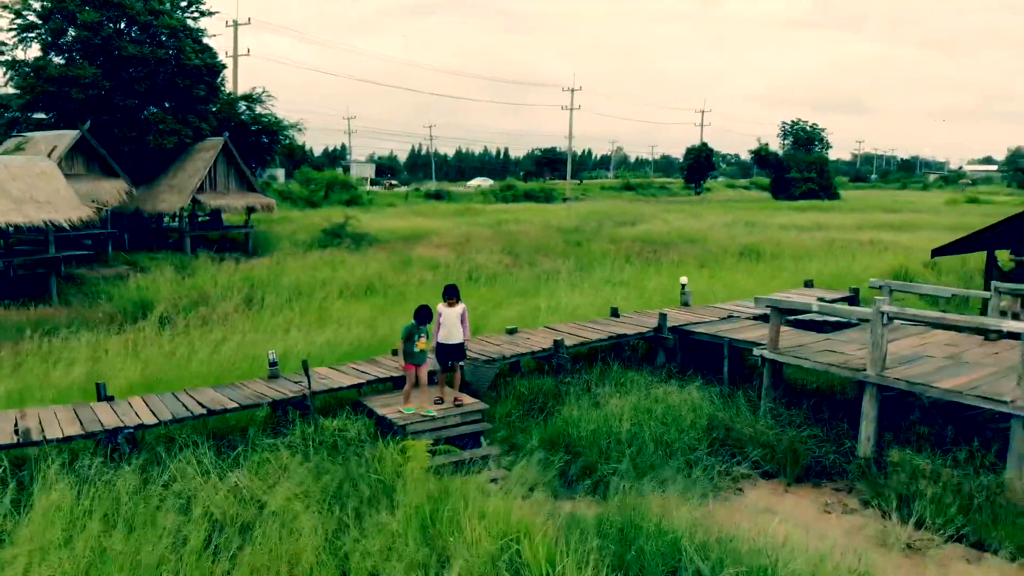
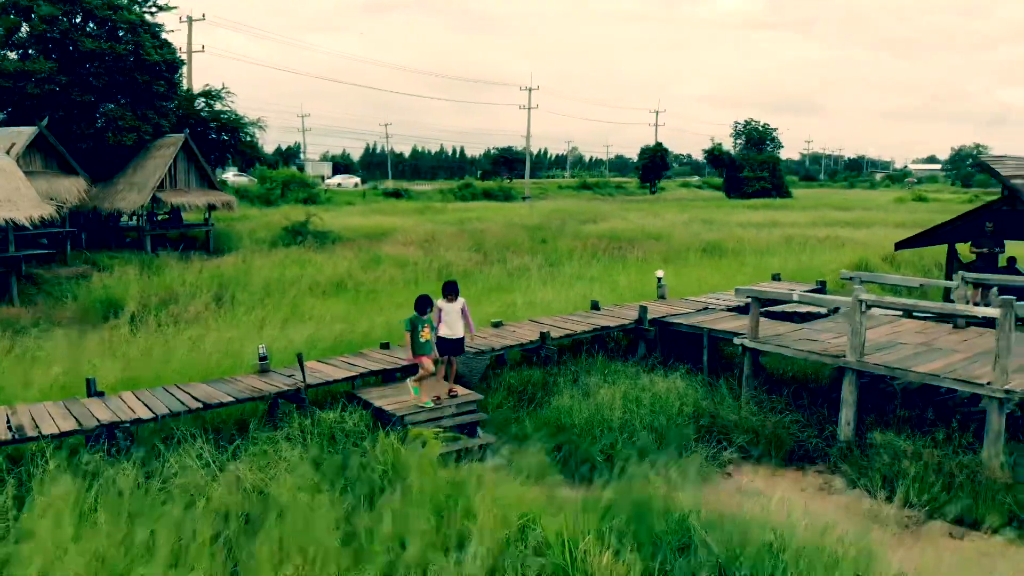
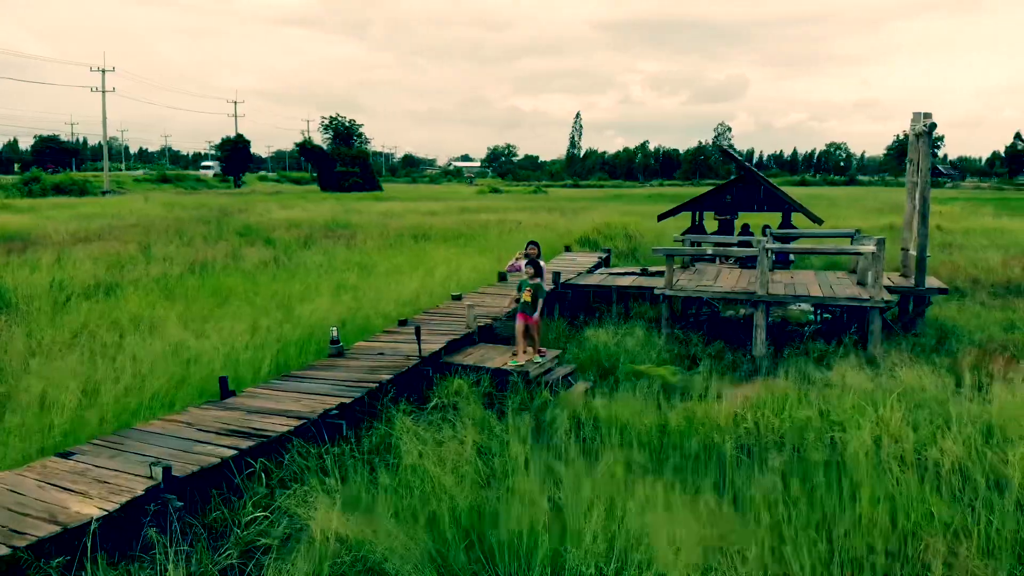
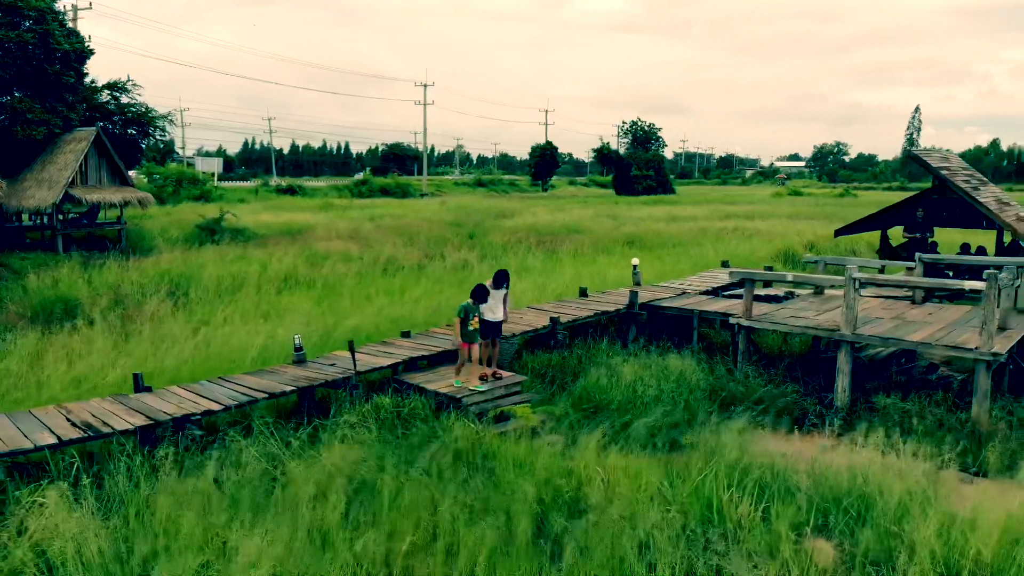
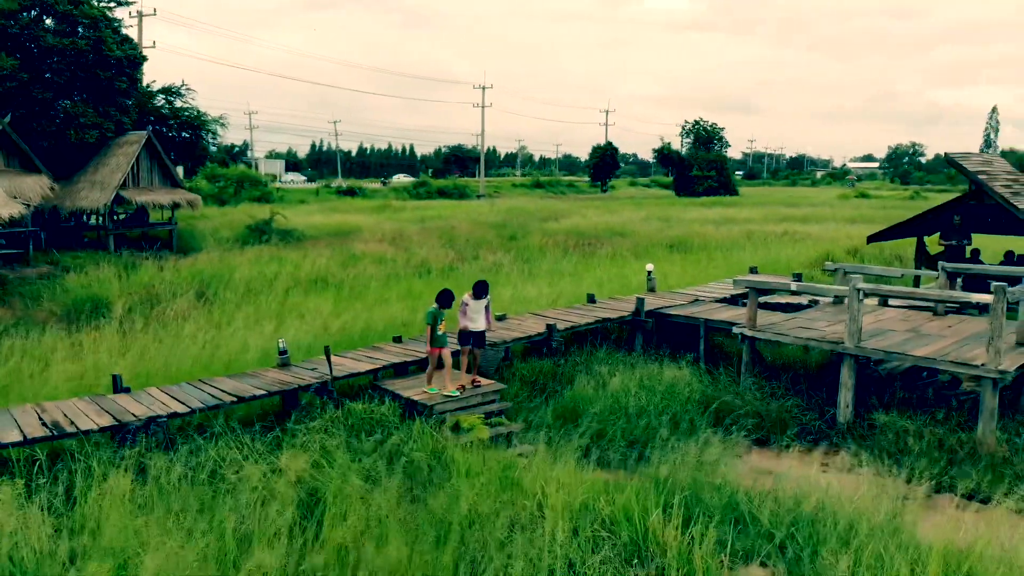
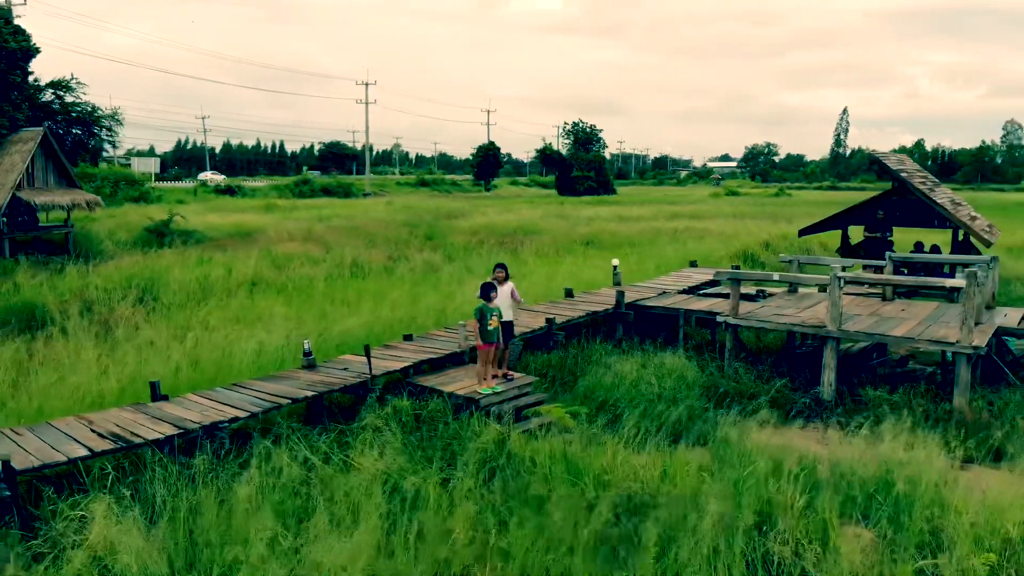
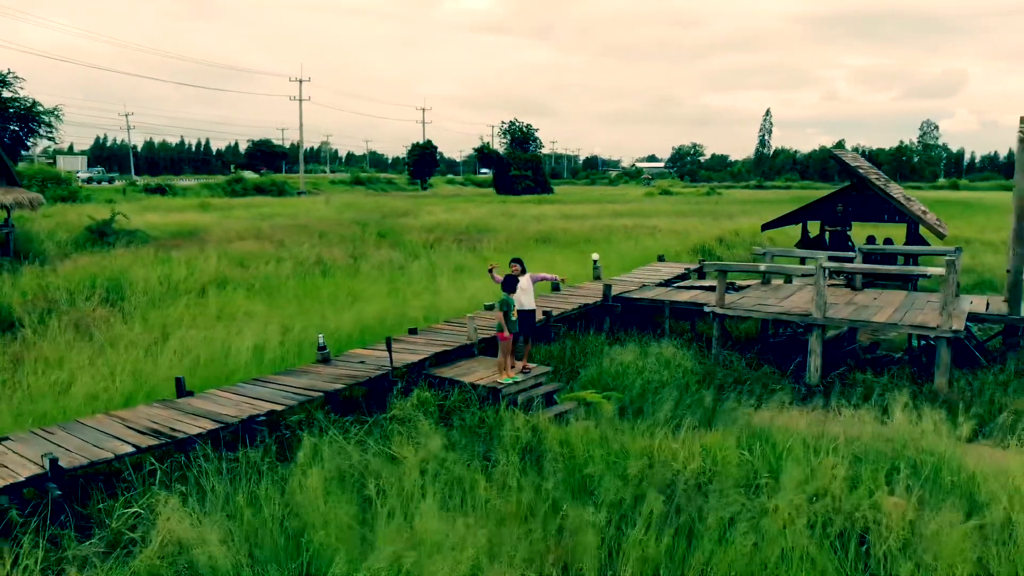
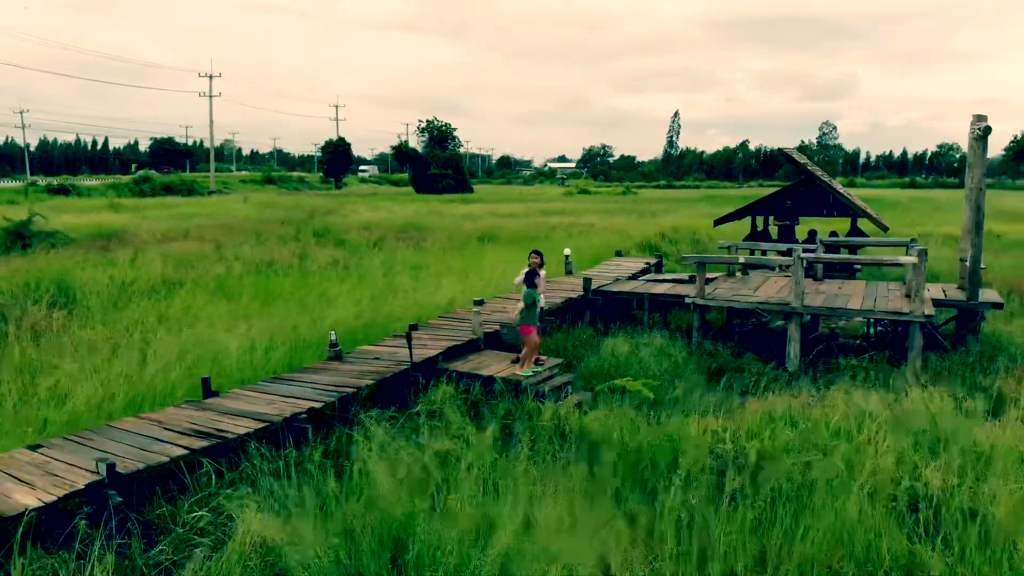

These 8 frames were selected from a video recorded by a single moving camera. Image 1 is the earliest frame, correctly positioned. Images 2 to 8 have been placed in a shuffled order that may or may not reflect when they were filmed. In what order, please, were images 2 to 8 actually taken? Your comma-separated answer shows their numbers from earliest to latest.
2, 5, 4, 6, 7, 8, 3
